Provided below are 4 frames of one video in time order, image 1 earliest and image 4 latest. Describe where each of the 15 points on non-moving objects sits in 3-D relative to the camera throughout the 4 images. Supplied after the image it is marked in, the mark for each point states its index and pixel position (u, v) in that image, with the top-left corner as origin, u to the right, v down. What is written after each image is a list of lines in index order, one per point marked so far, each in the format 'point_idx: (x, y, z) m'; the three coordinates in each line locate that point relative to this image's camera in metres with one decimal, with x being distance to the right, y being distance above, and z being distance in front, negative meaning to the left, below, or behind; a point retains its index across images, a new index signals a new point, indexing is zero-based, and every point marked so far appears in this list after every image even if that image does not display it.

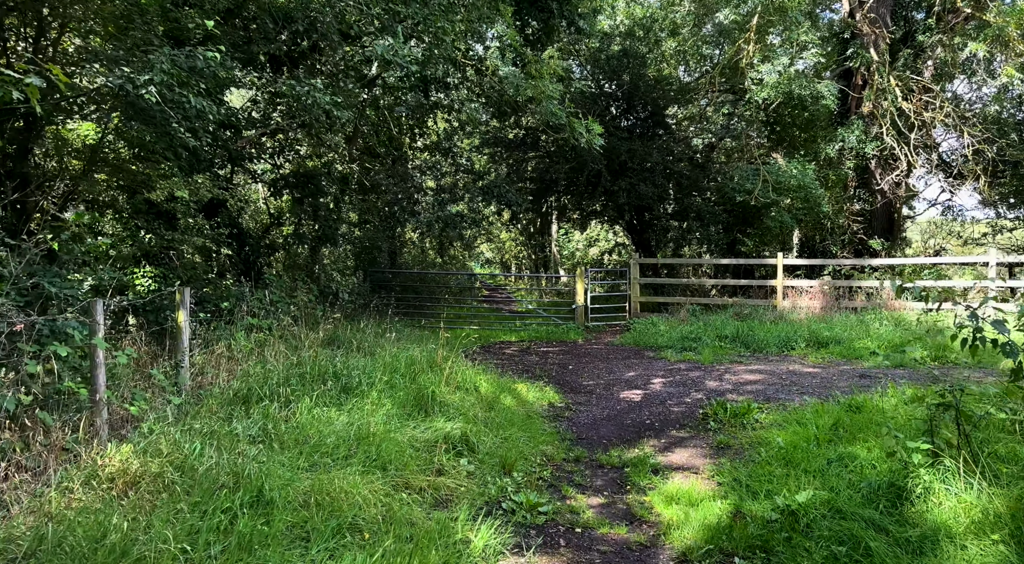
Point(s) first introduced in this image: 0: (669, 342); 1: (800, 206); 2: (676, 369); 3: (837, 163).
0: (+2.1, -0.8, +10.3) m
1: (+5.3, +1.4, +13.9) m
2: (+1.8, -0.9, +8.2) m
3: (+6.3, +2.3, +14.8) m
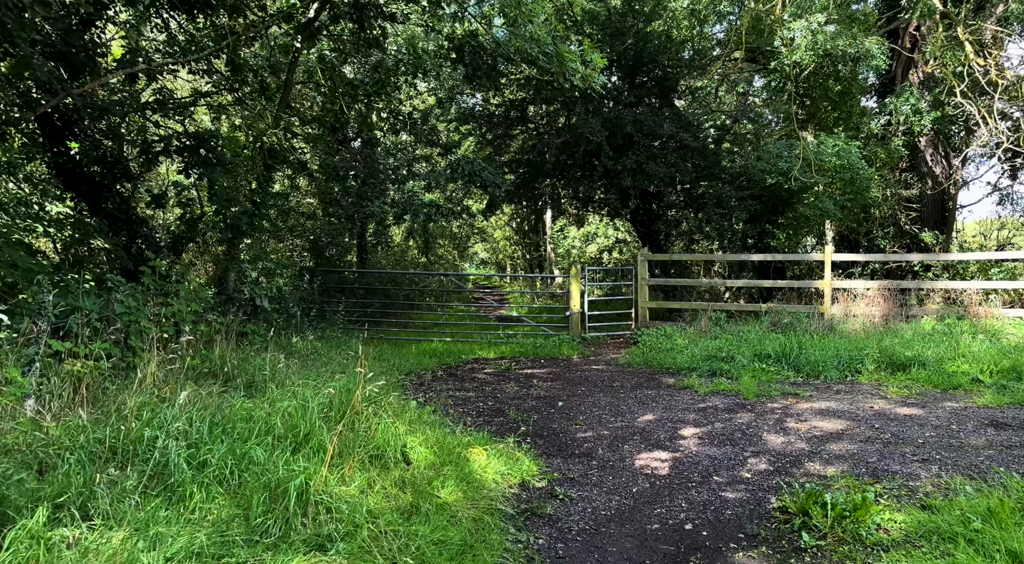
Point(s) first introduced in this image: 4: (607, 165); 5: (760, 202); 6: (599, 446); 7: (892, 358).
0: (+1.8, -0.8, +7.8) m
1: (+5.0, +1.4, +11.5) m
2: (+1.5, -0.9, +5.8) m
3: (+6.0, +2.3, +12.3) m
4: (+1.5, +1.8, +11.8) m
5: (+4.0, +1.3, +12.2) m
6: (+0.5, -1.0, +4.7) m
7: (+3.6, -0.7, +7.3) m
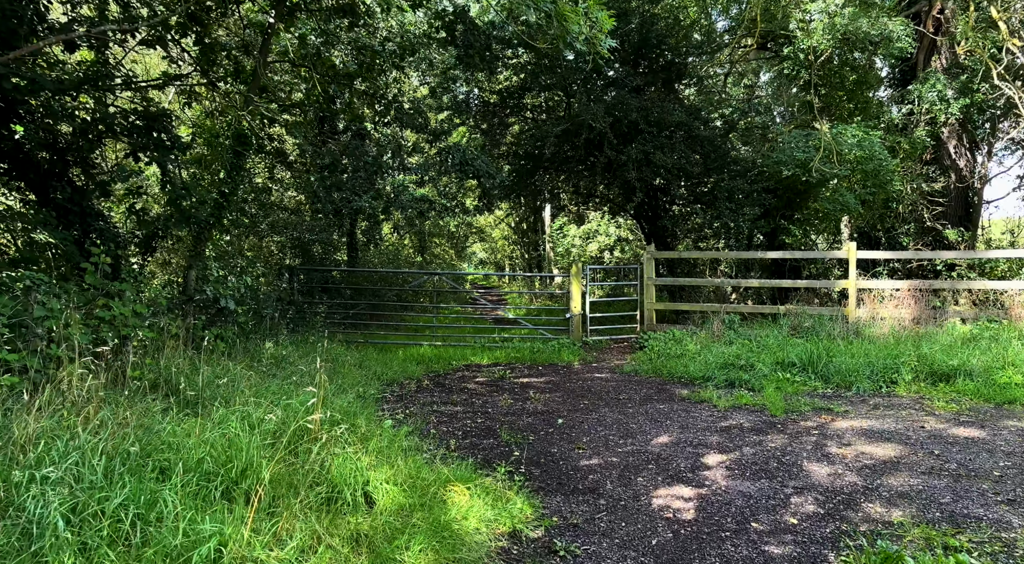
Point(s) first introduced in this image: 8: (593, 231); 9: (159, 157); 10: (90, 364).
0: (+1.8, -0.8, +7.0) m
1: (+4.9, +1.4, +10.7) m
2: (+1.5, -0.9, +5.0) m
3: (+5.9, +2.3, +11.5) m
4: (+1.4, +1.8, +11.0) m
5: (+3.9, +1.3, +11.4) m
6: (+0.5, -1.0, +3.9) m
7: (+3.6, -0.7, +6.5) m
8: (+1.8, +1.1, +16.5) m
9: (-3.3, +1.1, +7.0) m
10: (-2.5, -0.5, +4.6) m
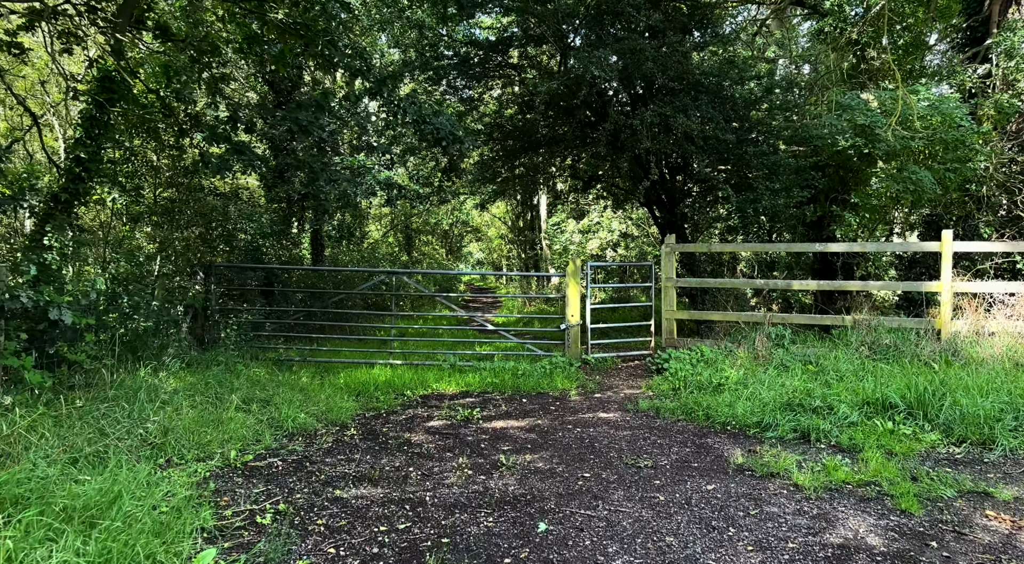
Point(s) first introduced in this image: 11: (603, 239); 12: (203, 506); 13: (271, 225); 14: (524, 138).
0: (+1.6, -0.8, +4.8) m
1: (+4.7, +1.4, +8.5) m
2: (+1.2, -1.0, +2.7) m
3: (+5.7, +2.3, +9.3) m
4: (+1.2, +1.8, +8.8) m
5: (+3.7, +1.3, +9.1) m
6: (+0.3, -1.0, +1.6) m
7: (+3.4, -0.7, +4.3) m
8: (+1.5, +1.1, +14.3) m
9: (-3.5, +1.1, +4.8) m
10: (-2.7, -0.5, +2.3) m
11: (+1.7, +0.8, +14.2) m
12: (-1.3, -0.9, +3.4) m
13: (-3.3, +0.8, +10.4) m
14: (+0.1, +1.8, +9.6) m
